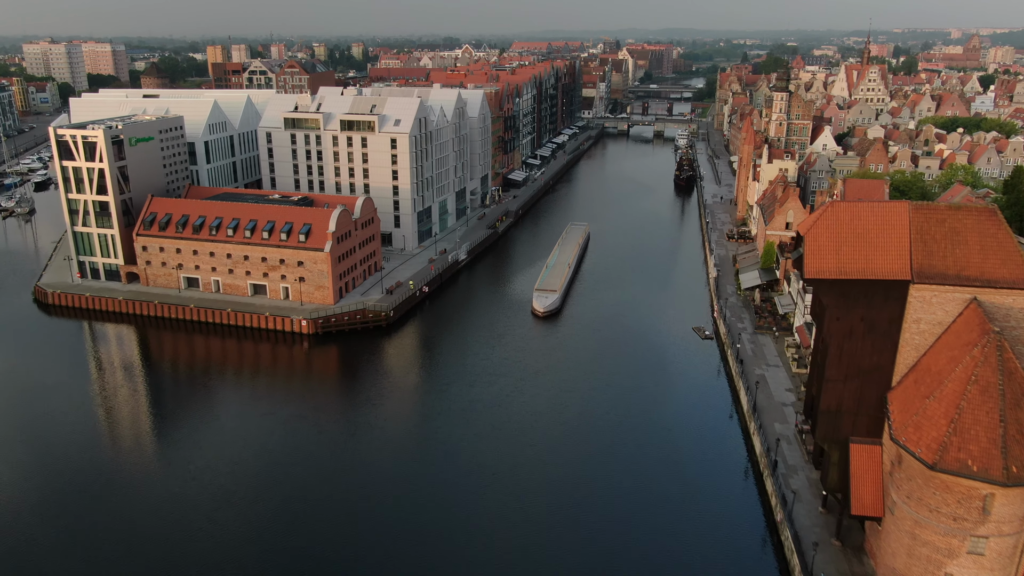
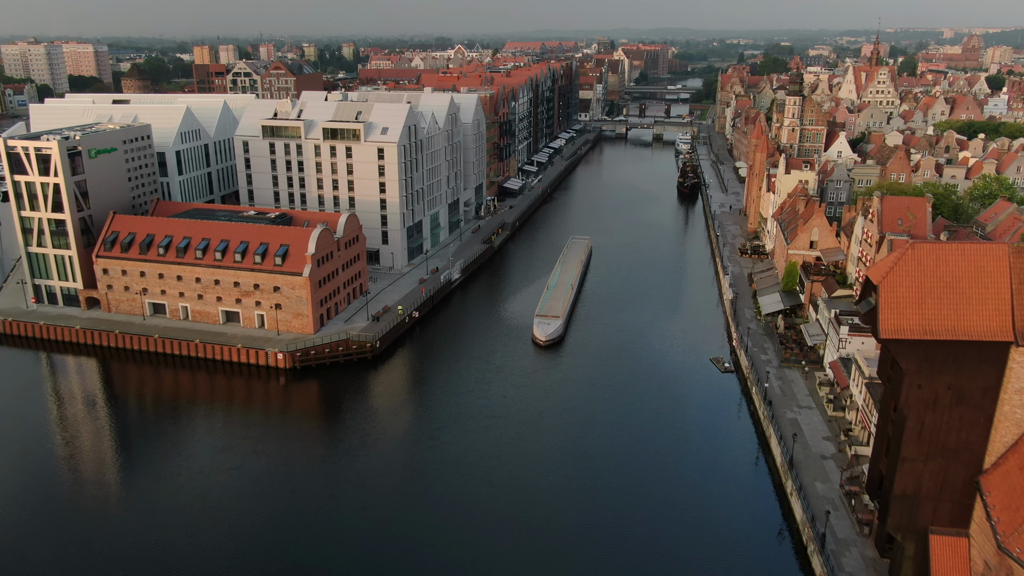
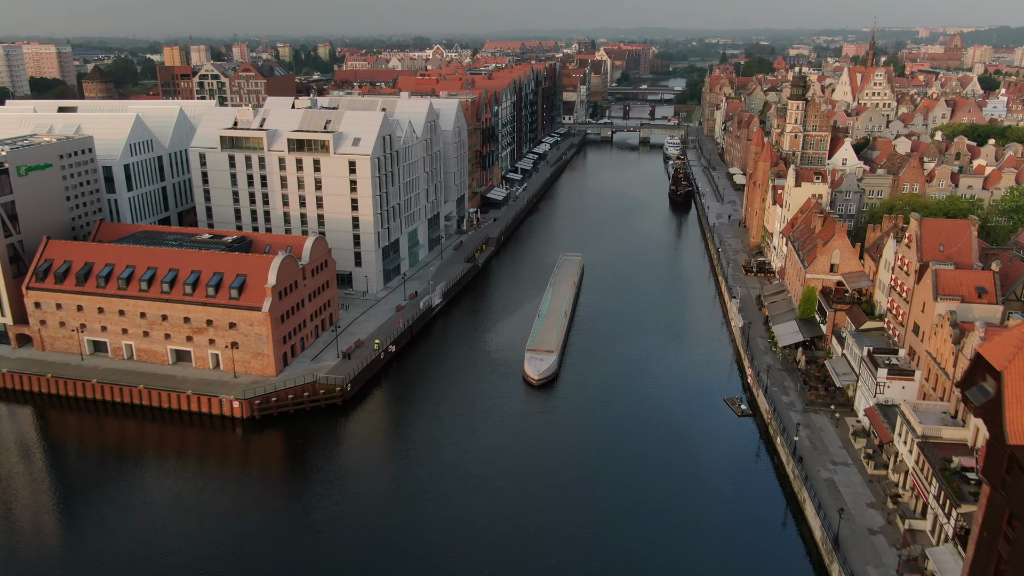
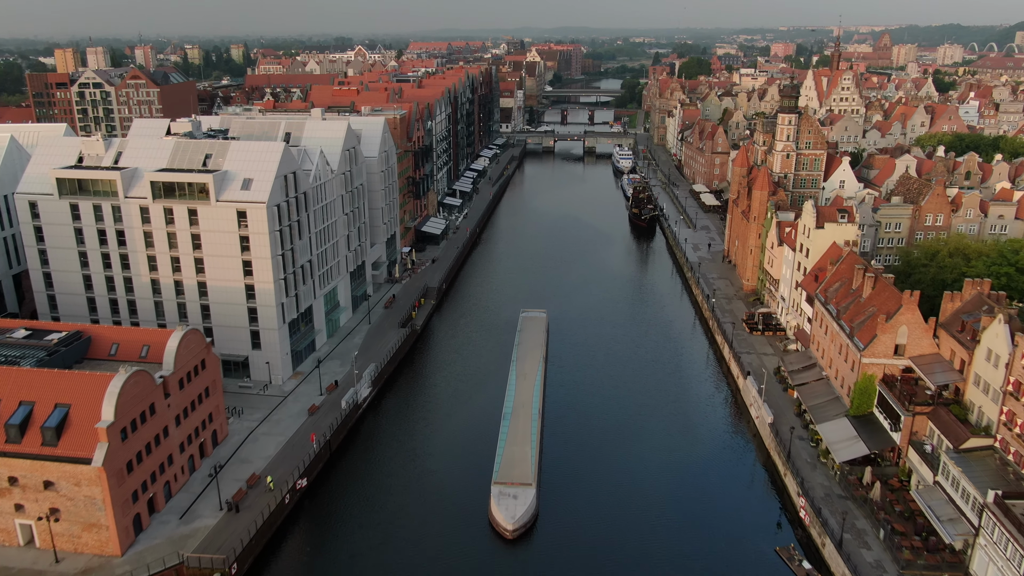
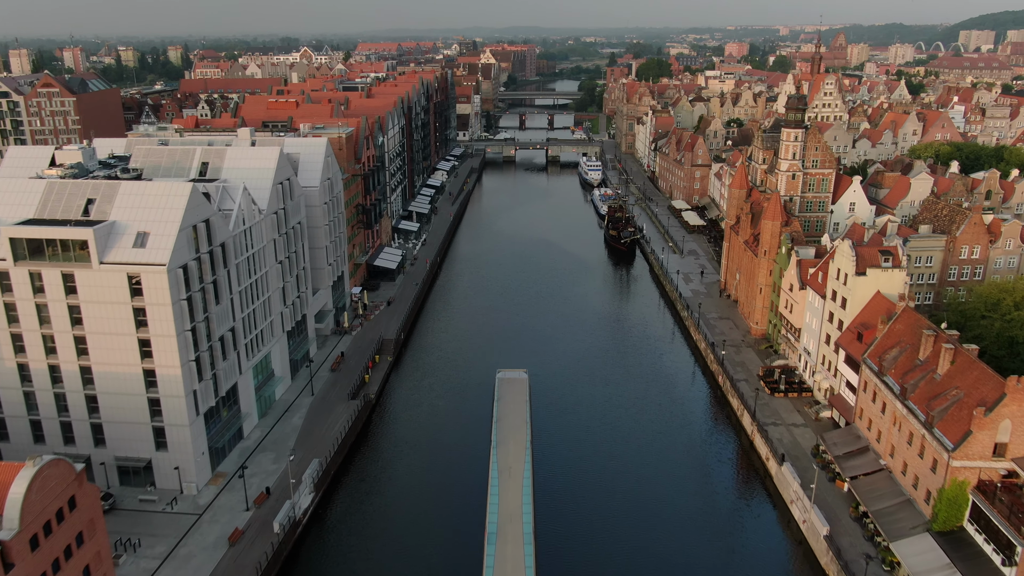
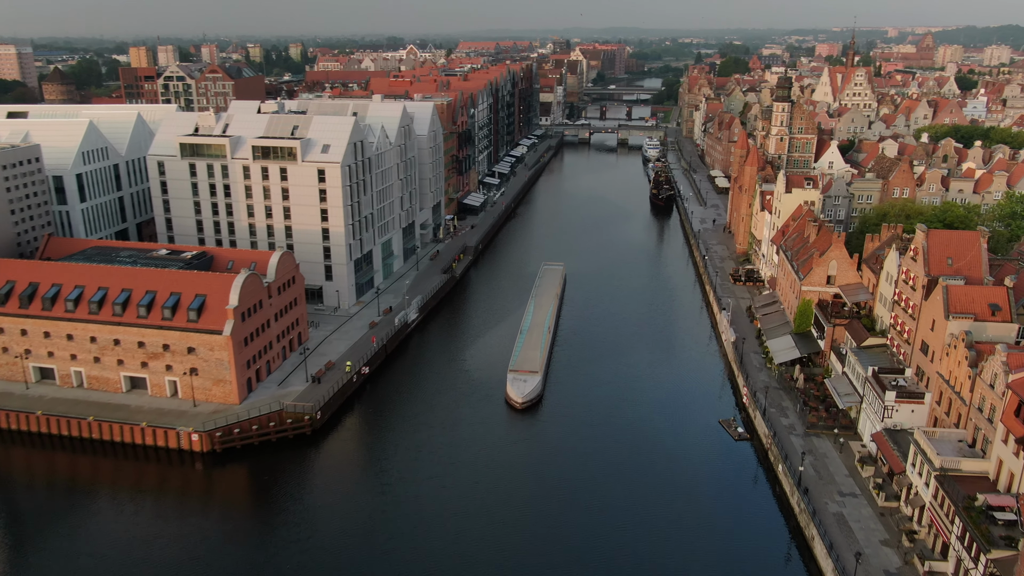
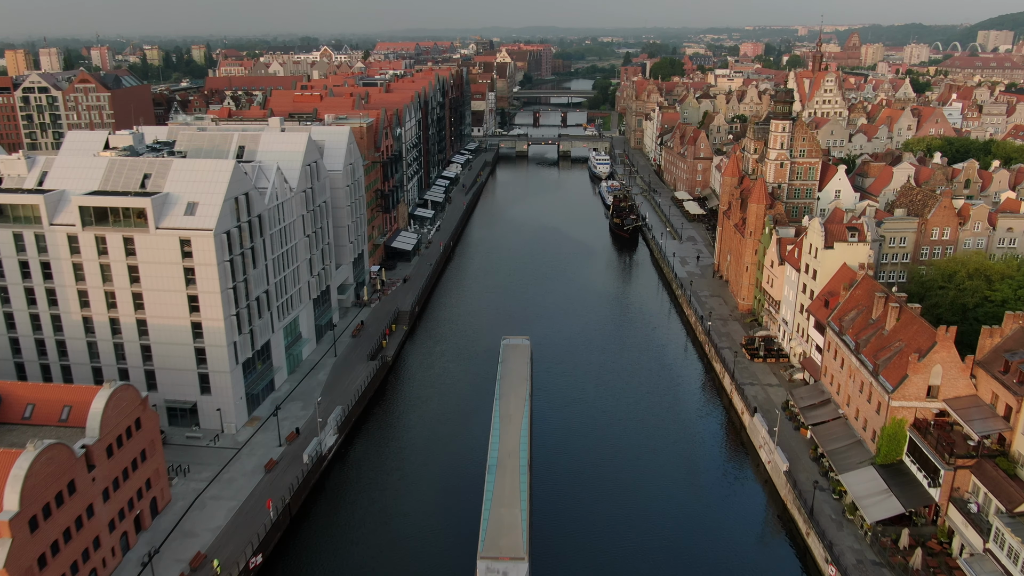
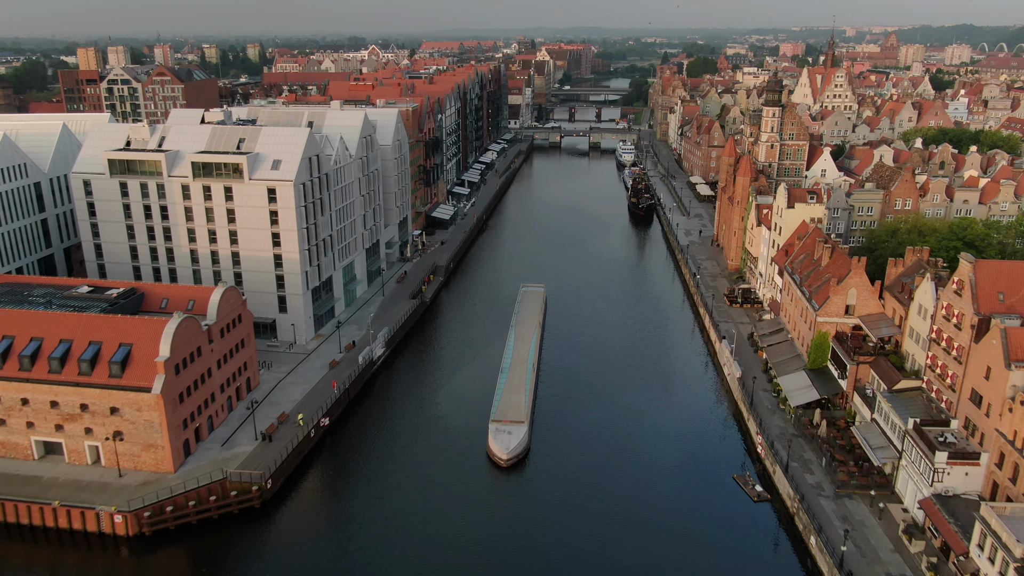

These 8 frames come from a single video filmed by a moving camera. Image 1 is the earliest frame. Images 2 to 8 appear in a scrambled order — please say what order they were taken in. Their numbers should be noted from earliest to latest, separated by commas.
2, 3, 6, 8, 4, 7, 5
